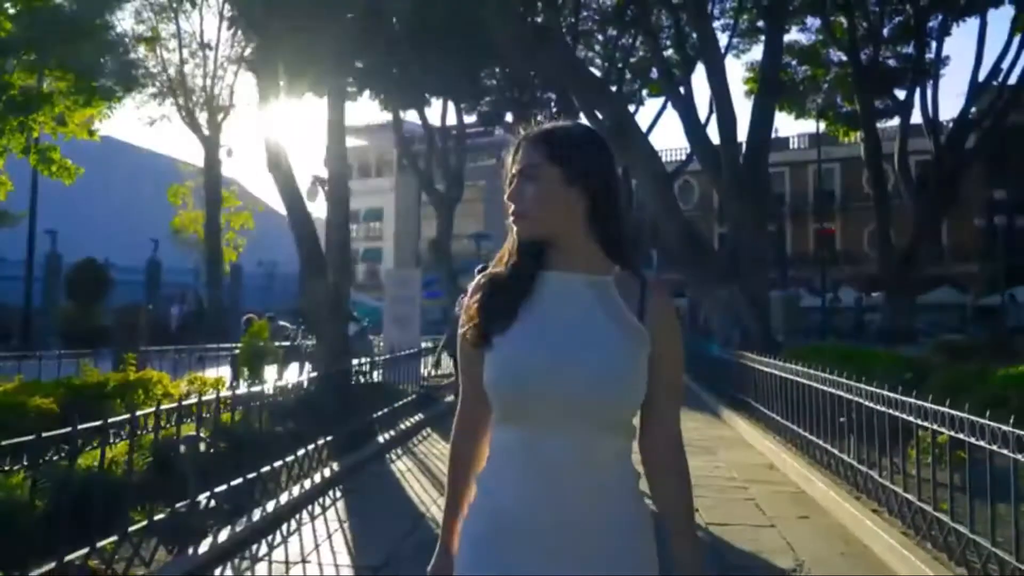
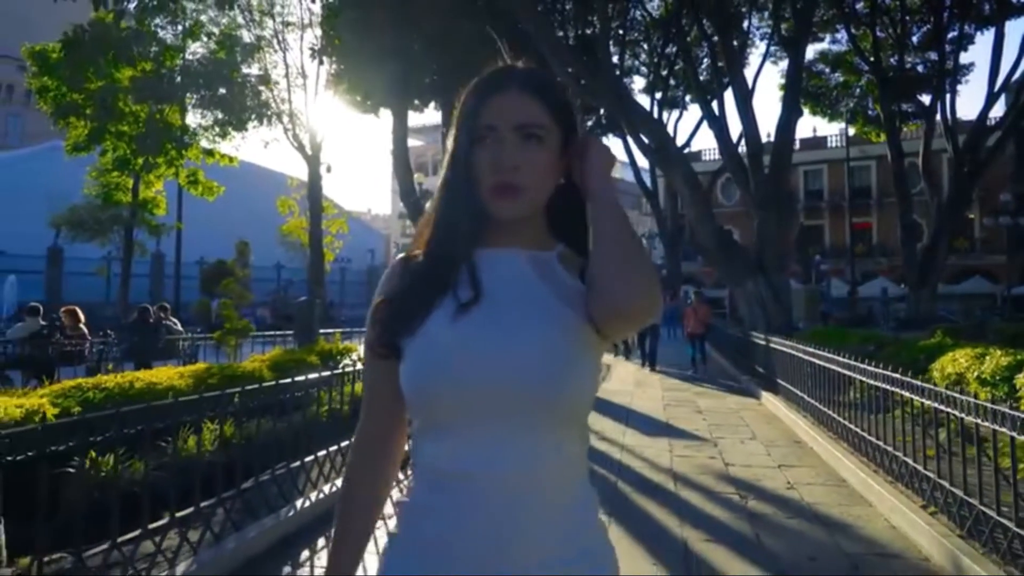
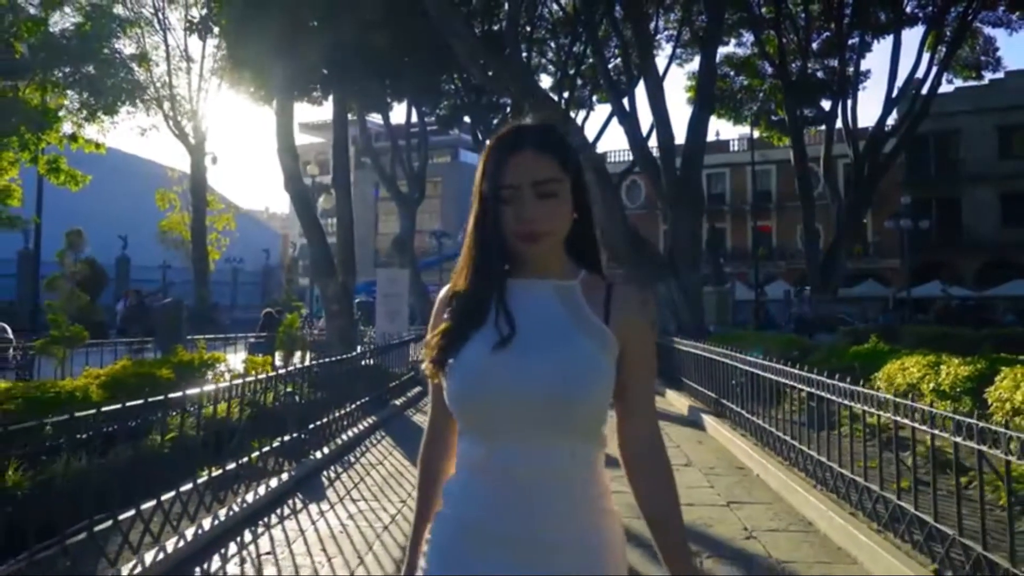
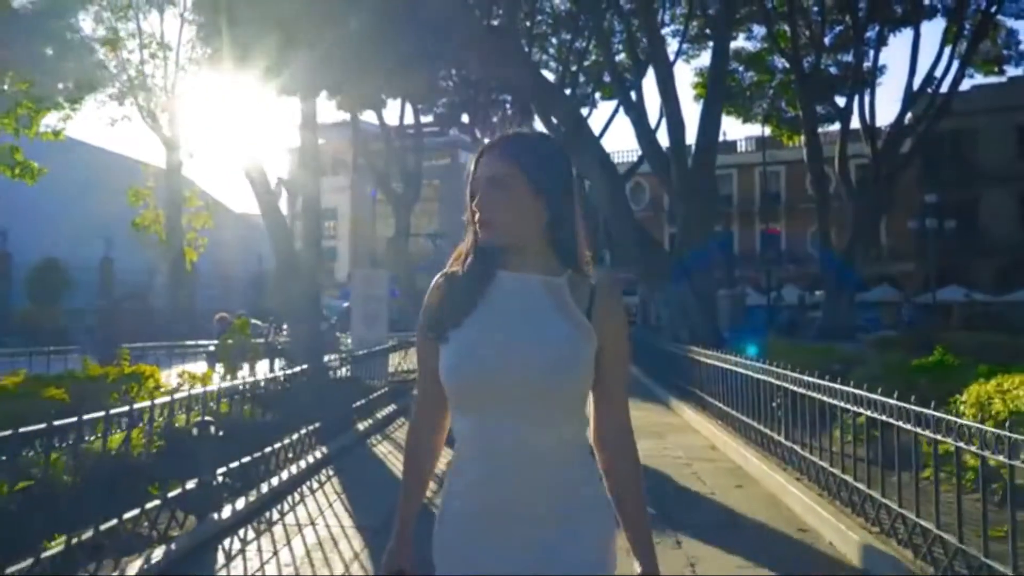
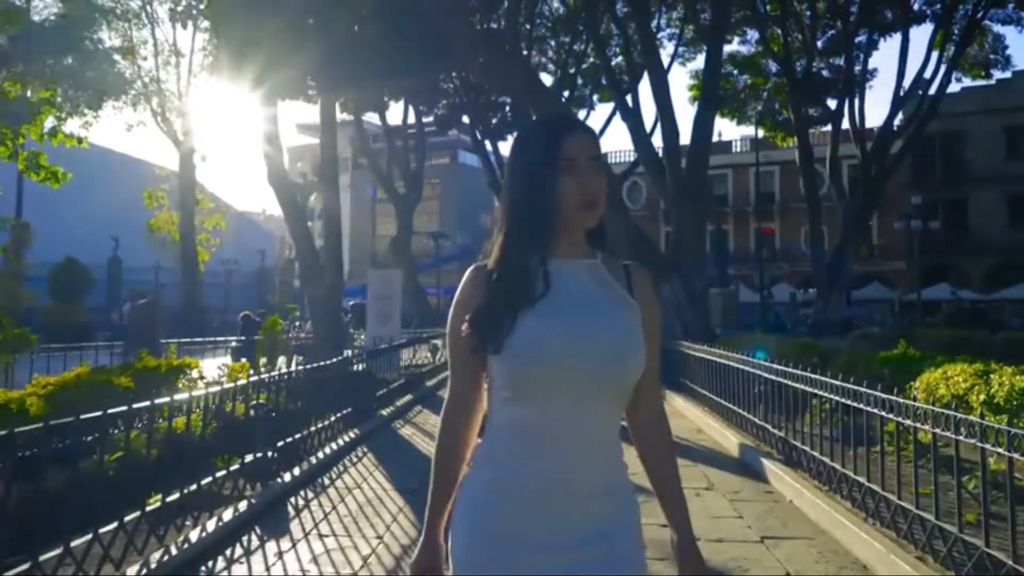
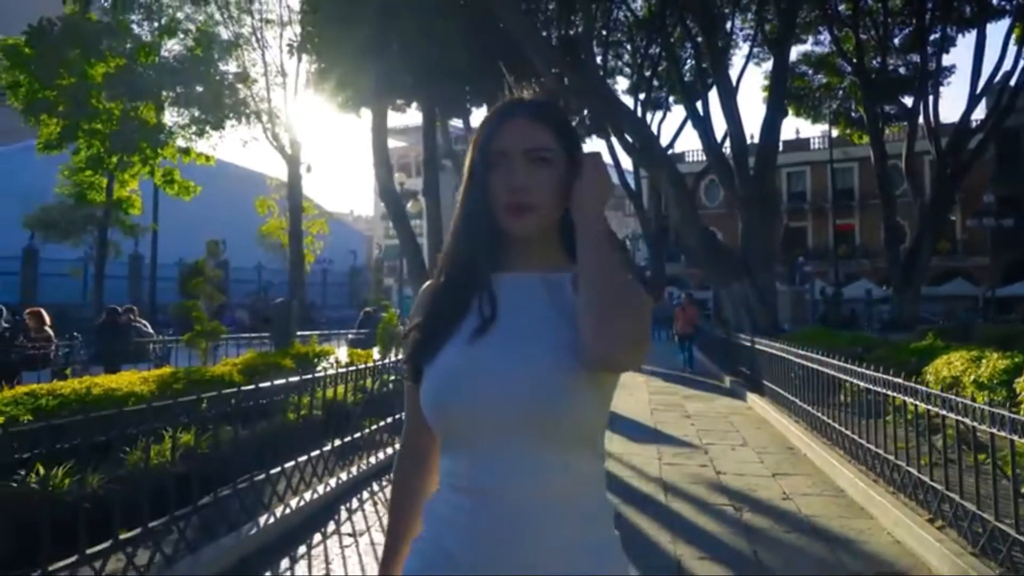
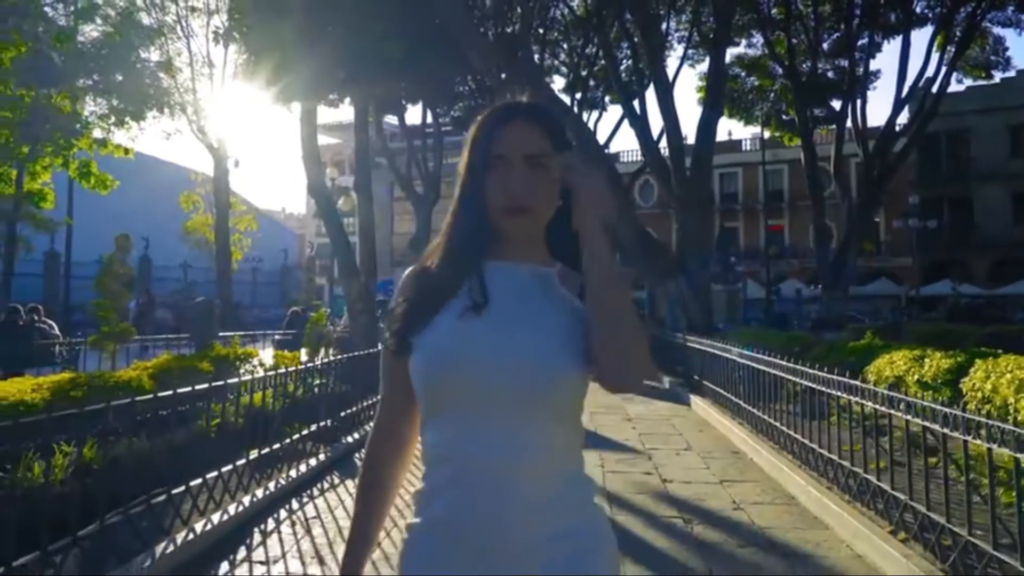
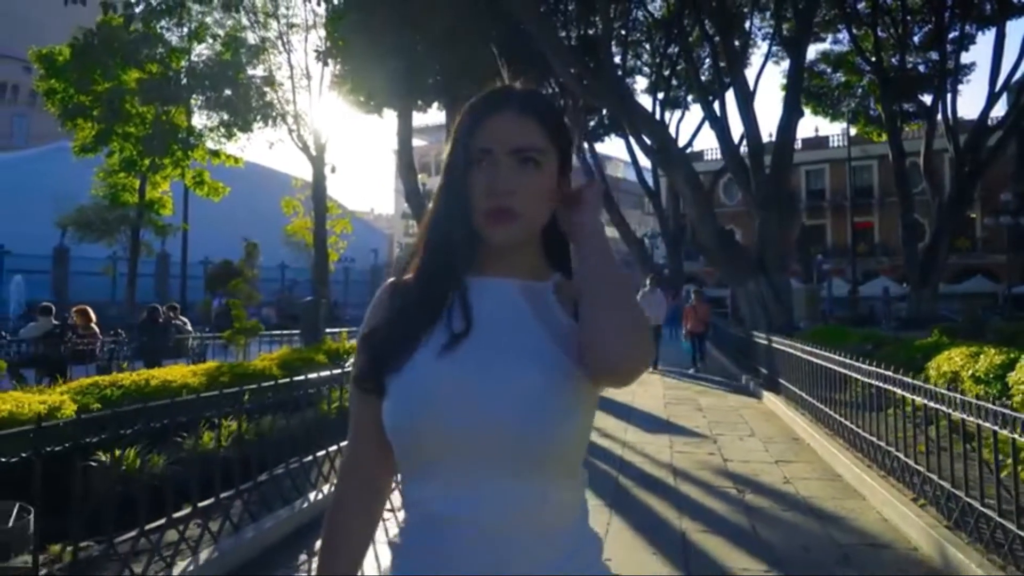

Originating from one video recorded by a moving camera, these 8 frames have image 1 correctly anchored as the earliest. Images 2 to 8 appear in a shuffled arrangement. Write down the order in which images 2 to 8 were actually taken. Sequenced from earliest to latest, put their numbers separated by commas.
4, 5, 3, 7, 6, 2, 8
